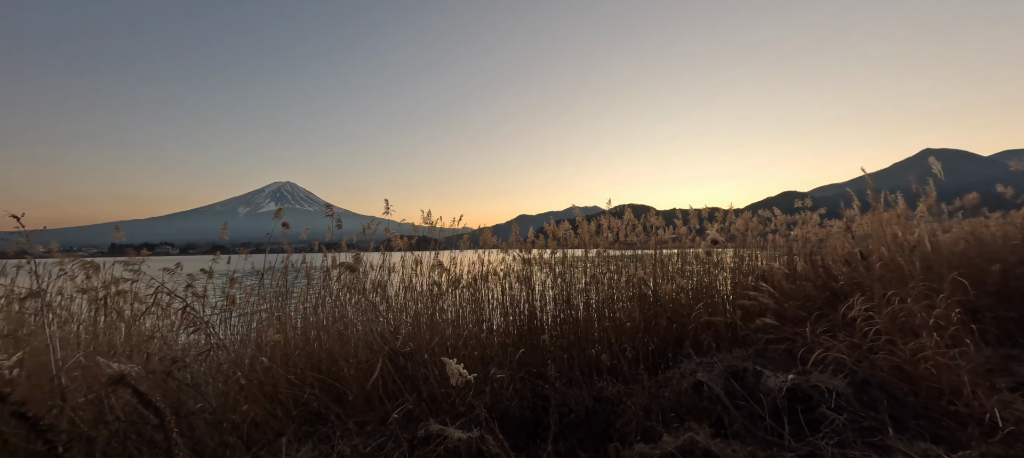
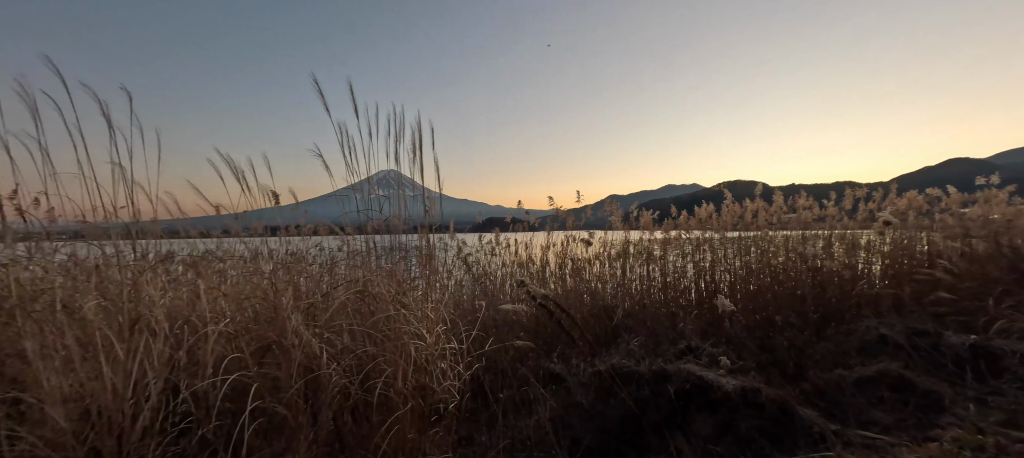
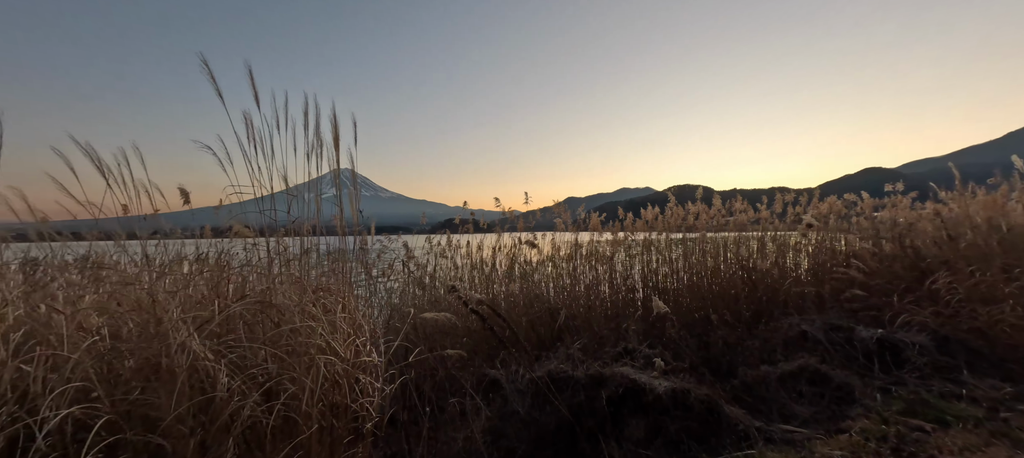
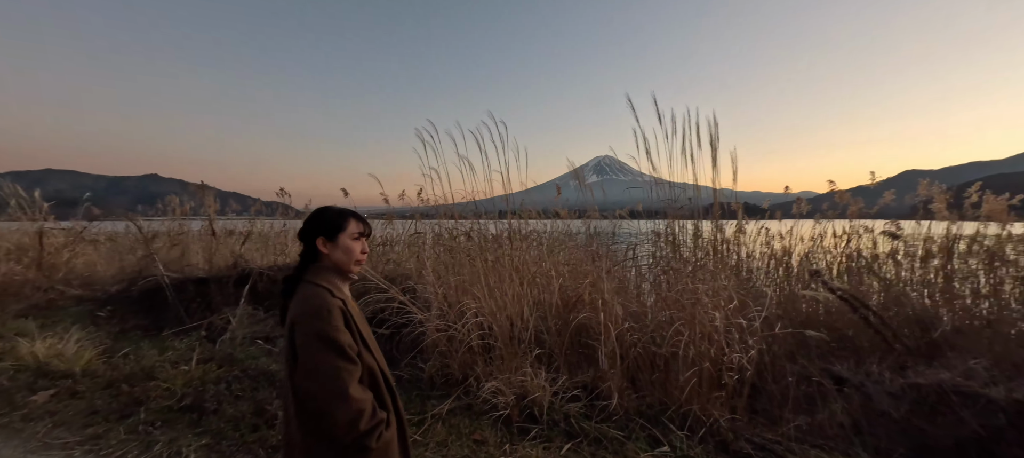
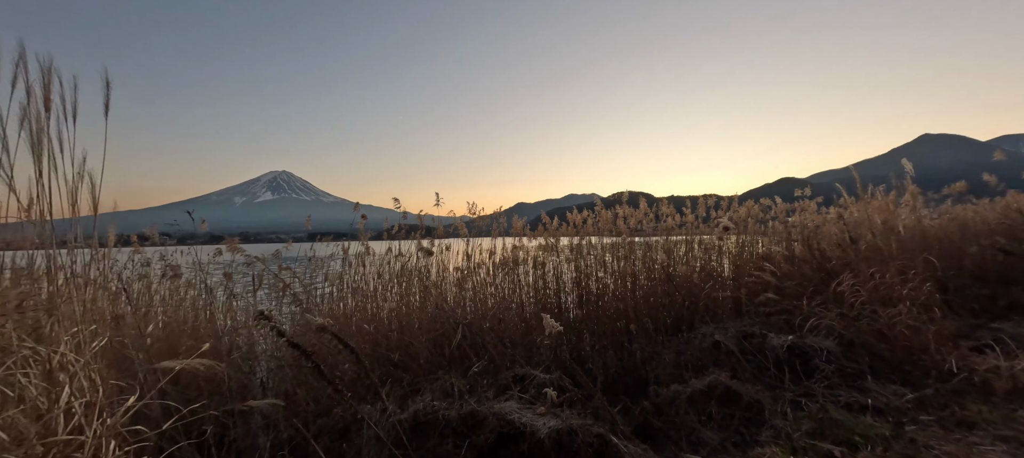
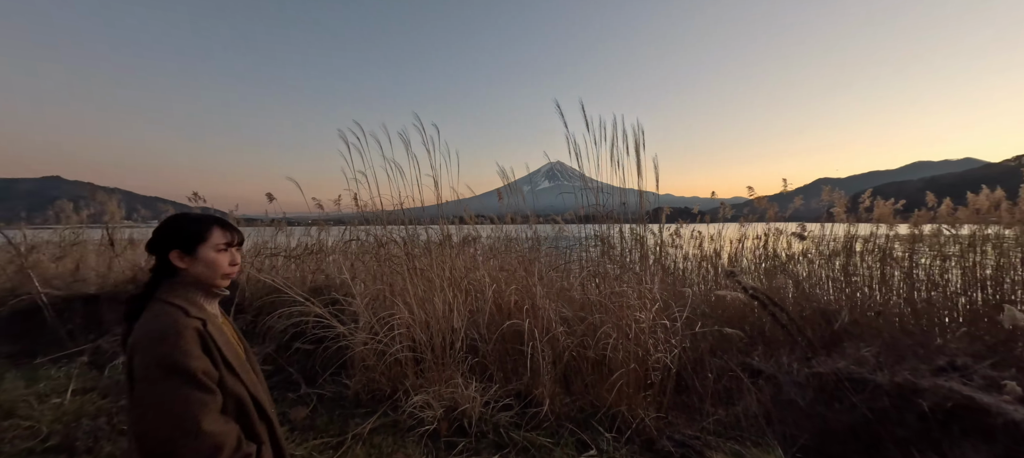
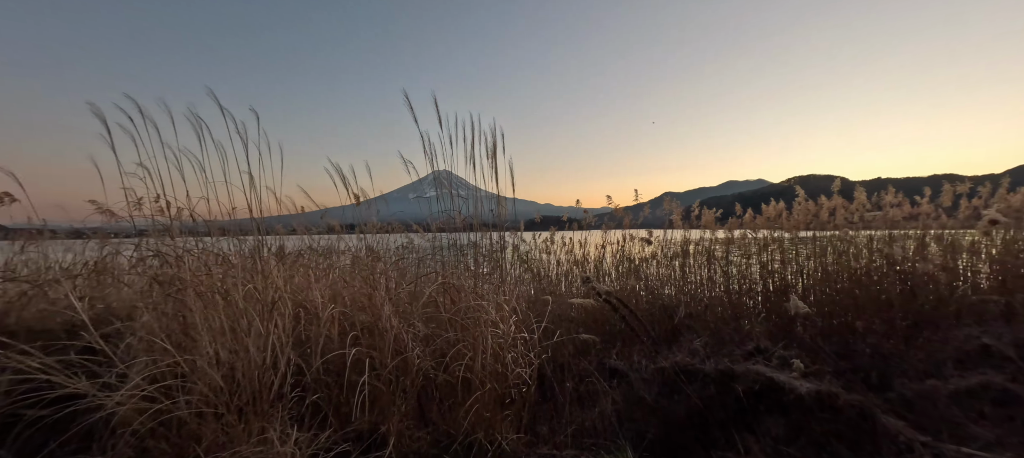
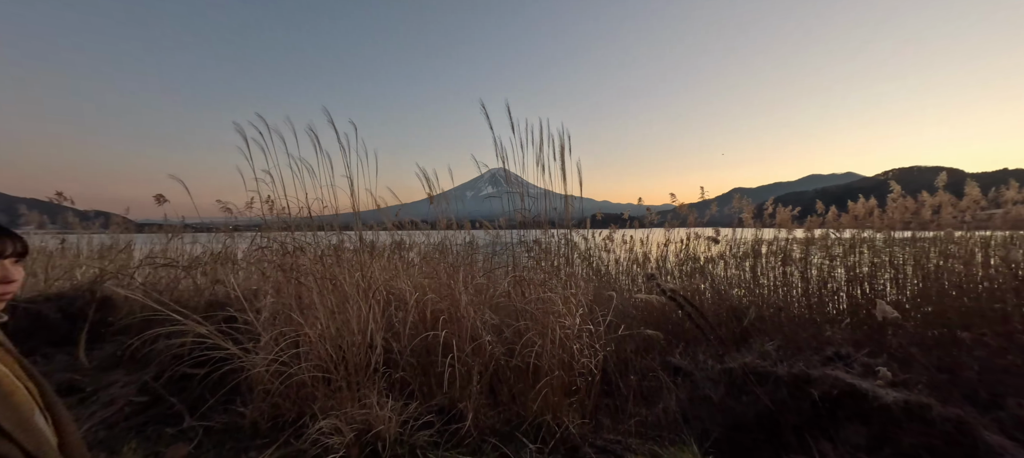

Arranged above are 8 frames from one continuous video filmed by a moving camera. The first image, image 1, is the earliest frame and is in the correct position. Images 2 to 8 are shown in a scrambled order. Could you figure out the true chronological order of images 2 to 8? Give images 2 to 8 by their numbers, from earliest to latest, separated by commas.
5, 3, 2, 7, 8, 6, 4
